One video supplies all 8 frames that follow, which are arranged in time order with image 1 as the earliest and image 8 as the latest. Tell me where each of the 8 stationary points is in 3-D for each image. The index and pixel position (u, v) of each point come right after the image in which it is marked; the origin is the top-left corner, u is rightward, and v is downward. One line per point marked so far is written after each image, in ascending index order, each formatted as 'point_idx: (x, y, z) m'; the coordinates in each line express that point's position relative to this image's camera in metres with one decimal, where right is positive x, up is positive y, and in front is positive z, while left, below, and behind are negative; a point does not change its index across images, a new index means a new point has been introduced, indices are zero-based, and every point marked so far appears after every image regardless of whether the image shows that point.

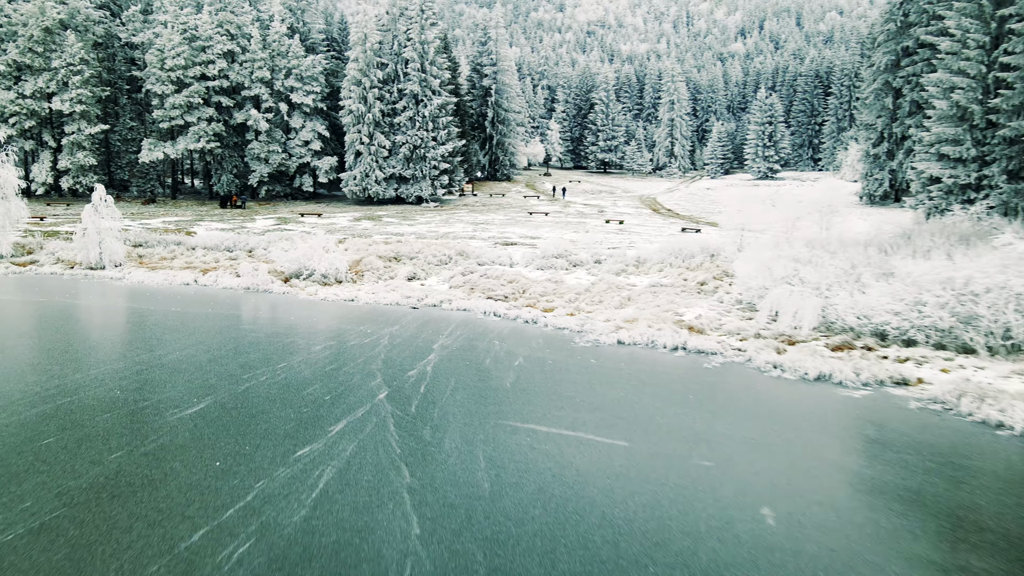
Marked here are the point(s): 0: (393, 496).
0: (-0.9, -1.6, +5.7) m
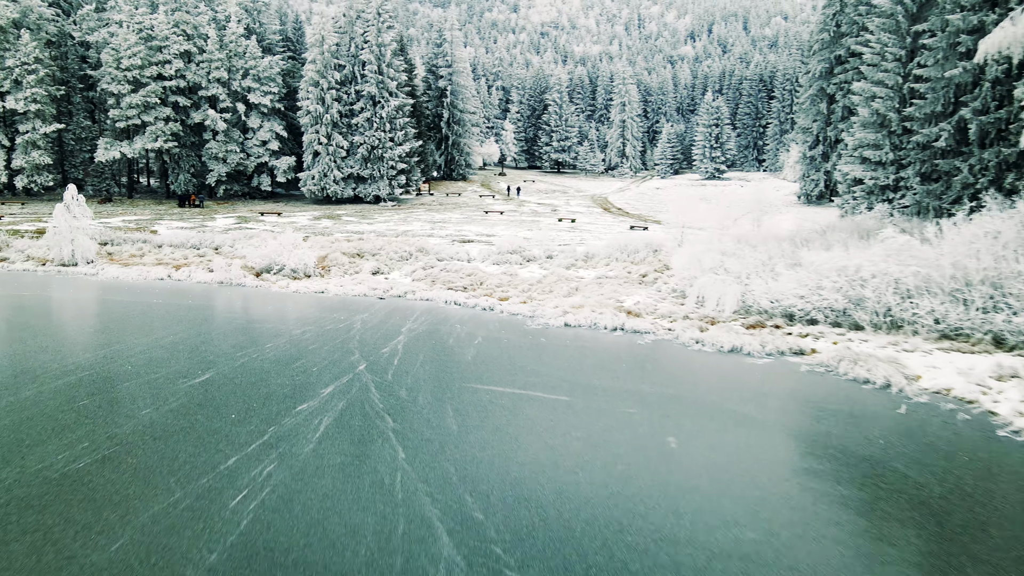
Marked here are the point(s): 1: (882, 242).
0: (-1.3, -1.4, +7.1) m
1: (+6.9, +0.8, +13.5) m
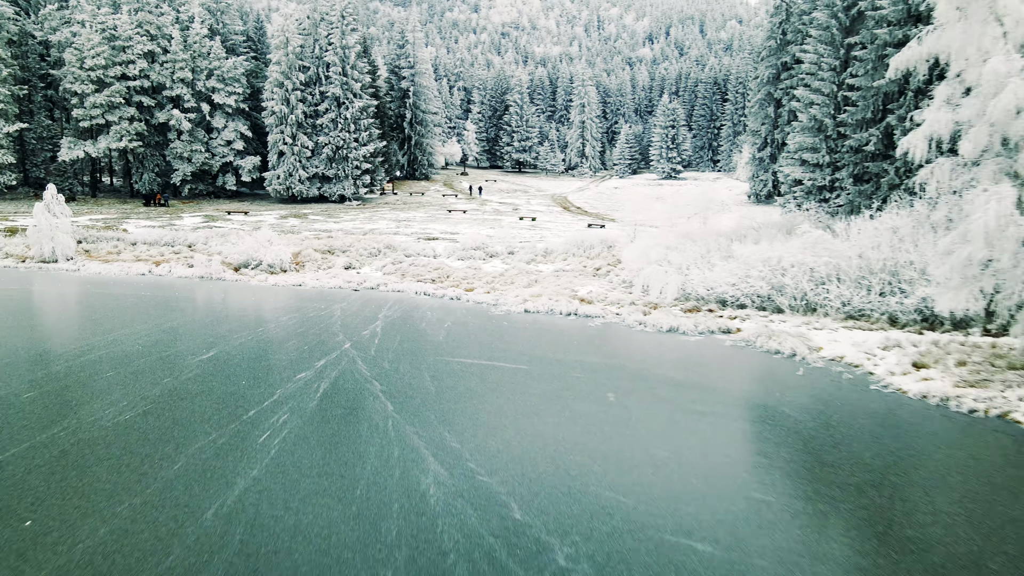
0: (-1.6, -1.2, +8.5) m
1: (+6.2, +1.1, +15.3) m
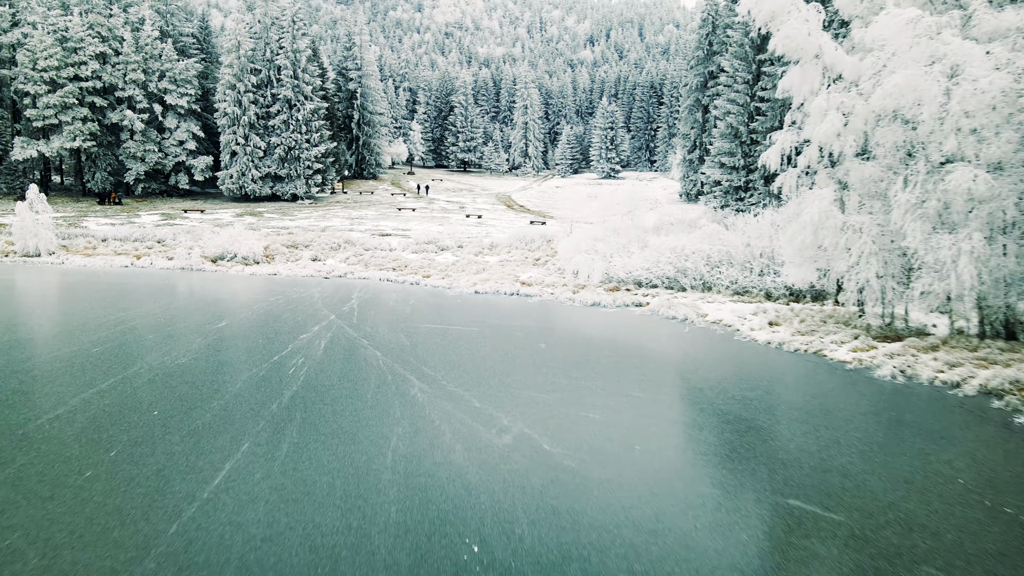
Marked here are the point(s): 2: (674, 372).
0: (-2.3, -0.9, +11.1) m
1: (+5.0, +1.5, +18.5) m
2: (+2.2, -1.2, +10.5) m
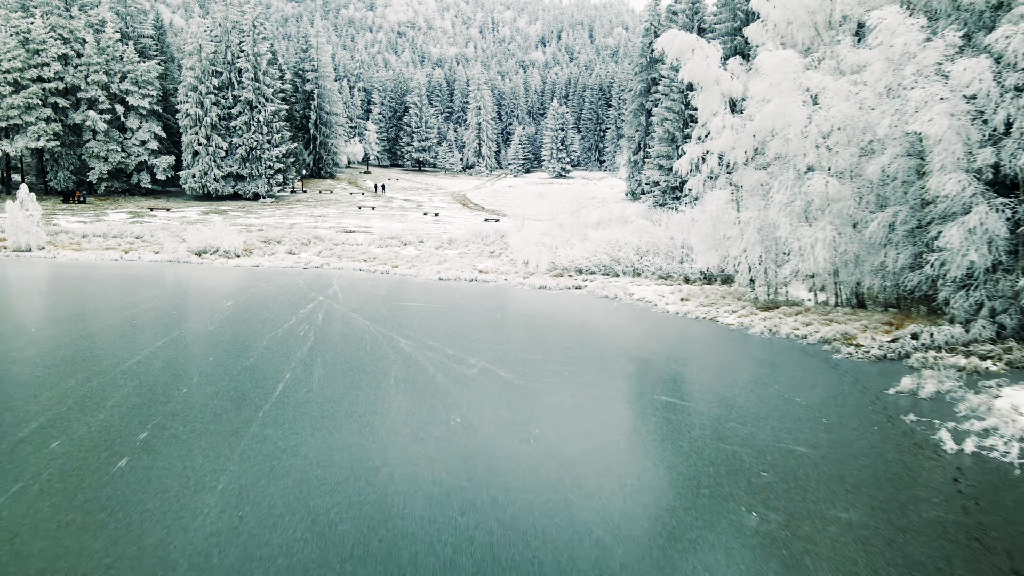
0: (-3.0, -0.6, +13.7) m
1: (+3.7, +1.8, +21.5) m
2: (+1.5, -0.9, +13.4) m
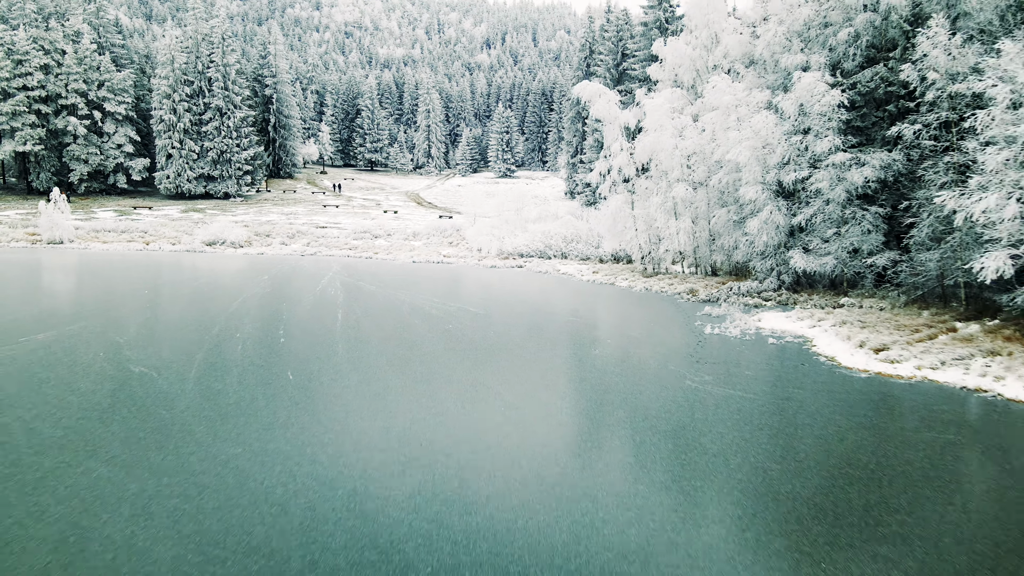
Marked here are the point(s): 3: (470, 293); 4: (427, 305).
0: (-4.1, 0.0, +19.3) m
1: (+2.1, +2.6, +27.5) m
2: (+0.5, -0.2, +19.3) m
3: (-1.2, -0.1, +19.5) m
4: (-2.0, -0.2, +17.1) m
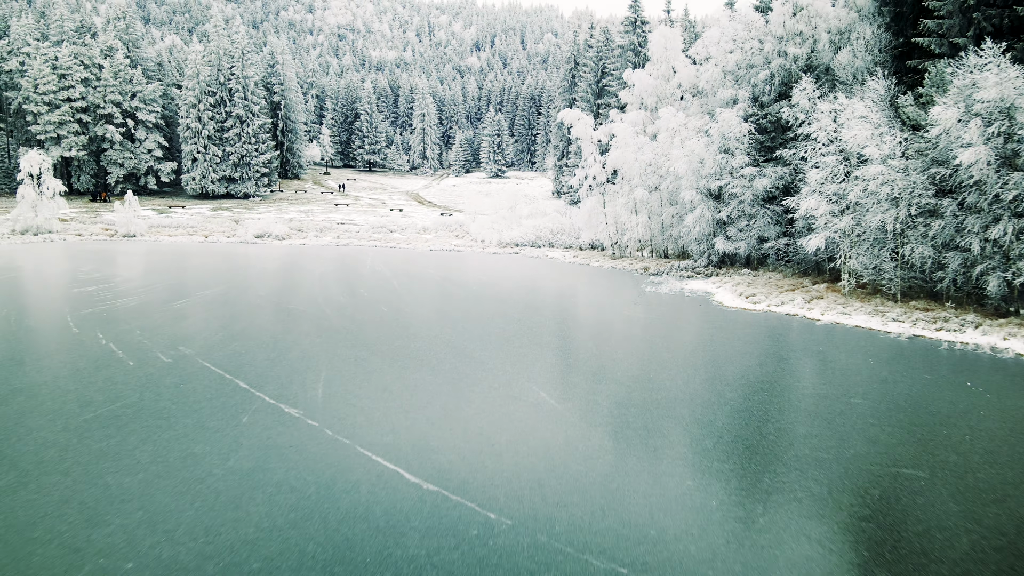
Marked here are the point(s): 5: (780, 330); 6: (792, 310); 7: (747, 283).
0: (-4.1, +0.7, +25.3) m
1: (+1.9, +3.3, +33.6) m
2: (+0.5, +0.5, +25.4) m
3: (-1.2, +0.7, +25.6) m
4: (-1.9, +0.5, +23.1) m
5: (+5.5, -0.9, +14.7) m
6: (+6.2, -0.5, +15.8) m
7: (+6.3, +0.1, +19.4) m
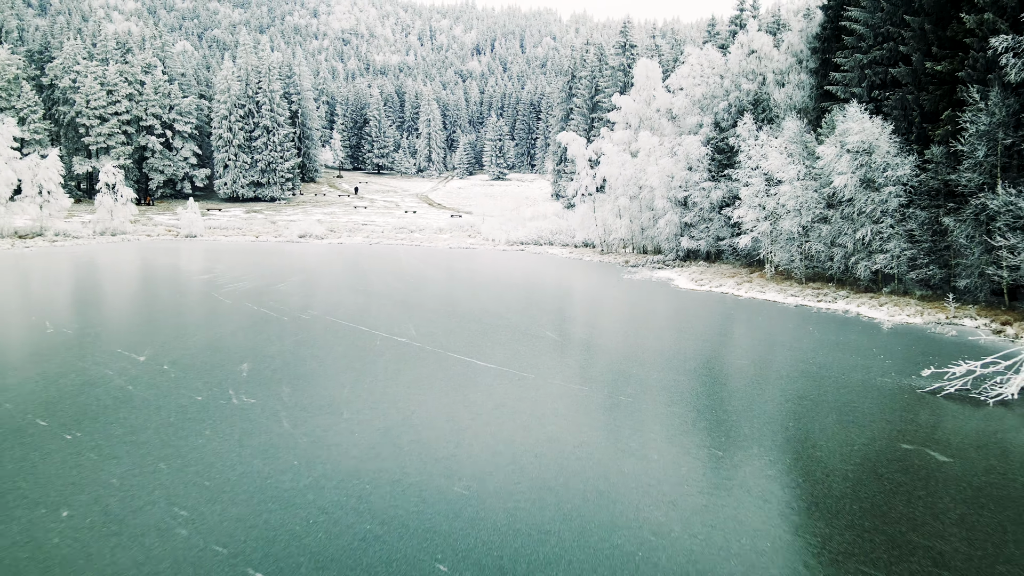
0: (-3.8, +1.2, +31.2) m
1: (+2.2, +3.8, +39.5) m
2: (+0.8, +0.9, +31.3) m
3: (-0.8, +1.1, +31.5) m
4: (-1.6, +0.9, +29.0) m
5: (+5.8, -0.4, +20.6) m
6: (+6.5, -0.1, +21.7) m
7: (+6.7, +0.6, +25.3) m
